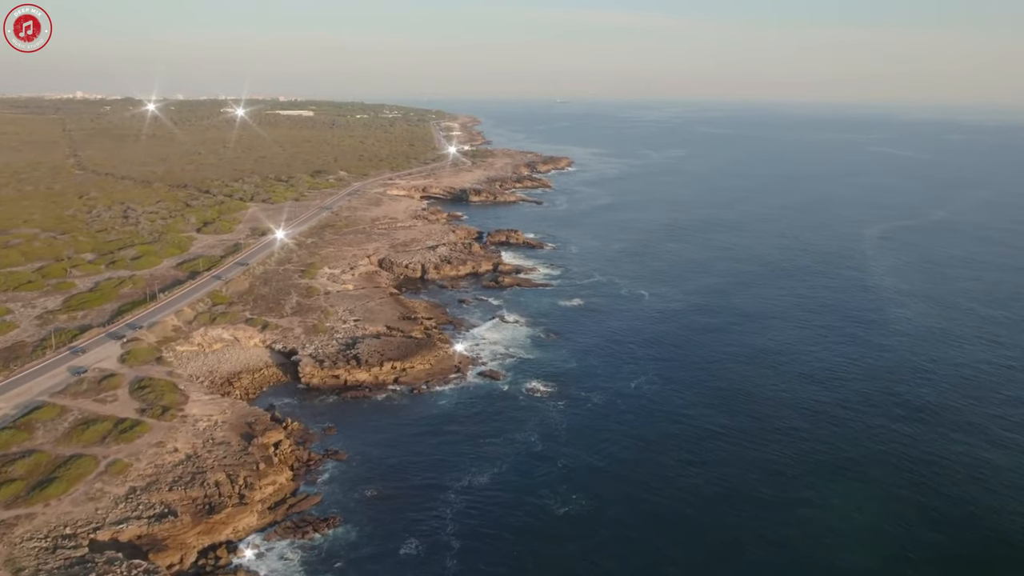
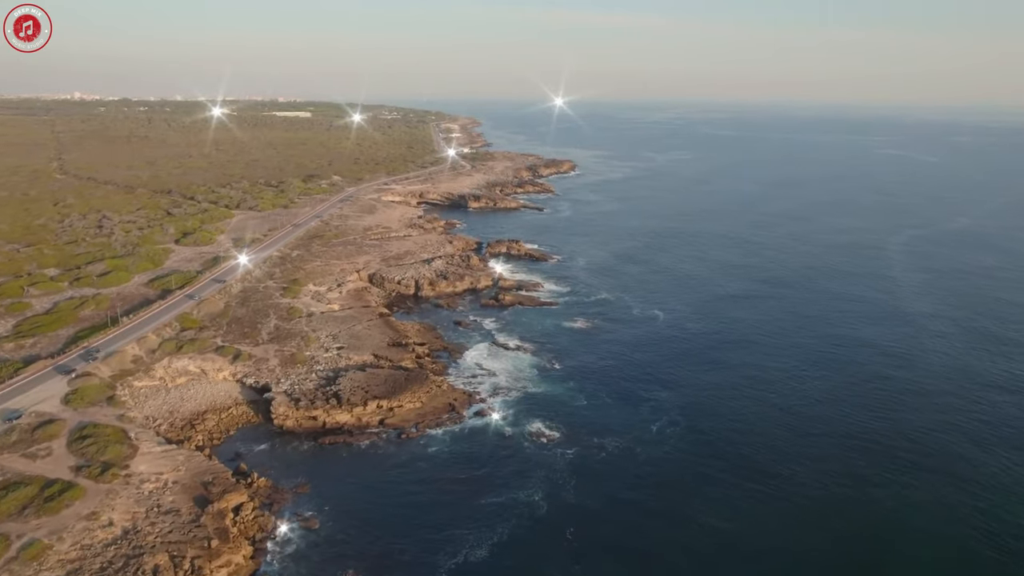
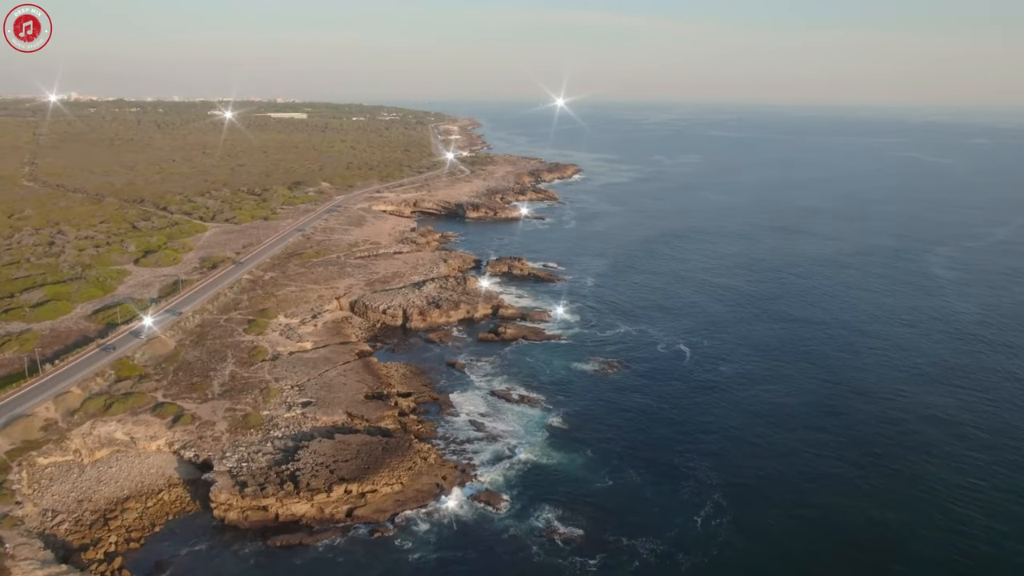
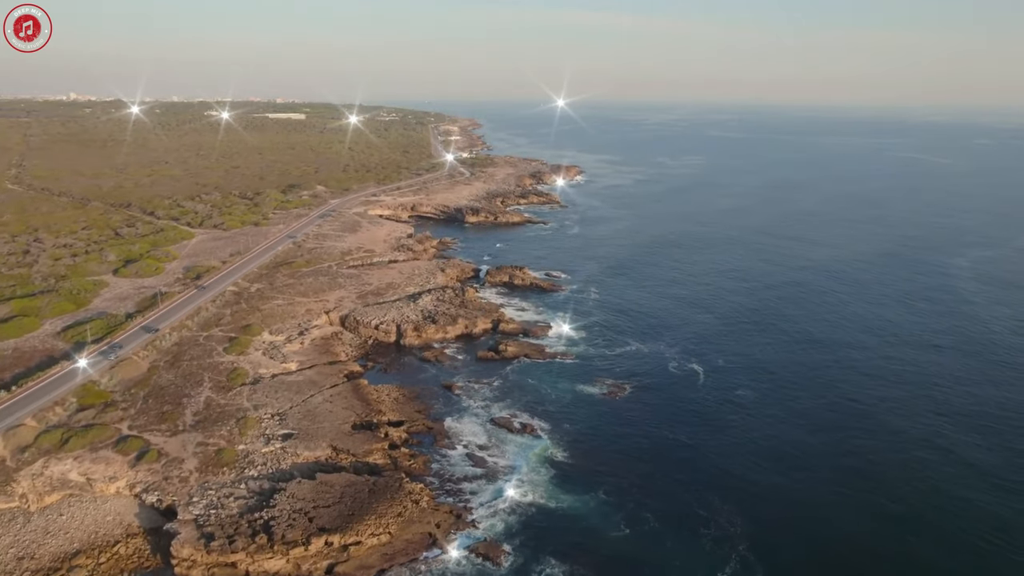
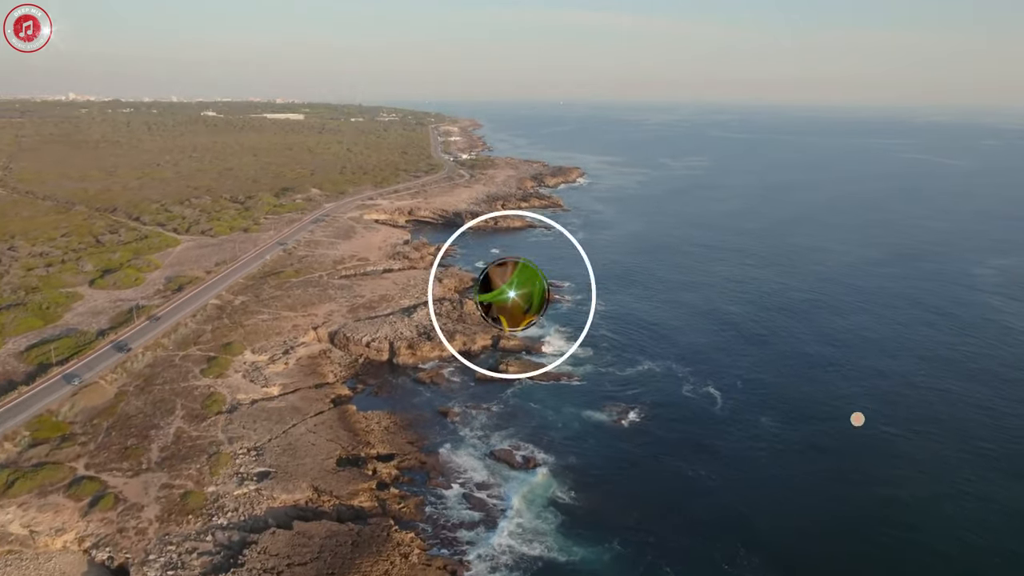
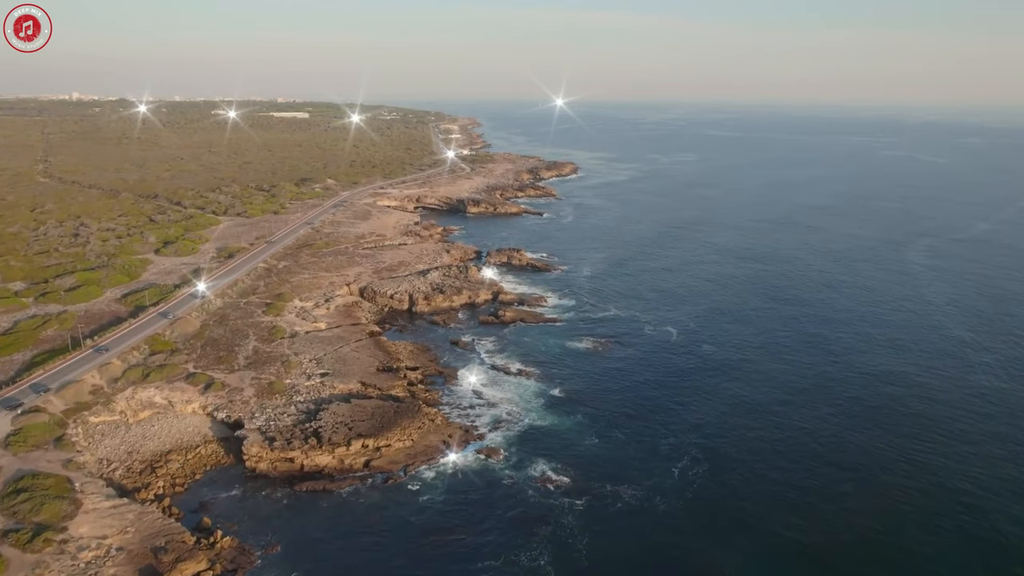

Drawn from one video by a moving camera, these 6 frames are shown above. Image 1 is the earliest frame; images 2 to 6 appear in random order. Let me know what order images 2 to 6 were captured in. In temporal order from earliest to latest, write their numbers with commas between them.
2, 6, 3, 4, 5
